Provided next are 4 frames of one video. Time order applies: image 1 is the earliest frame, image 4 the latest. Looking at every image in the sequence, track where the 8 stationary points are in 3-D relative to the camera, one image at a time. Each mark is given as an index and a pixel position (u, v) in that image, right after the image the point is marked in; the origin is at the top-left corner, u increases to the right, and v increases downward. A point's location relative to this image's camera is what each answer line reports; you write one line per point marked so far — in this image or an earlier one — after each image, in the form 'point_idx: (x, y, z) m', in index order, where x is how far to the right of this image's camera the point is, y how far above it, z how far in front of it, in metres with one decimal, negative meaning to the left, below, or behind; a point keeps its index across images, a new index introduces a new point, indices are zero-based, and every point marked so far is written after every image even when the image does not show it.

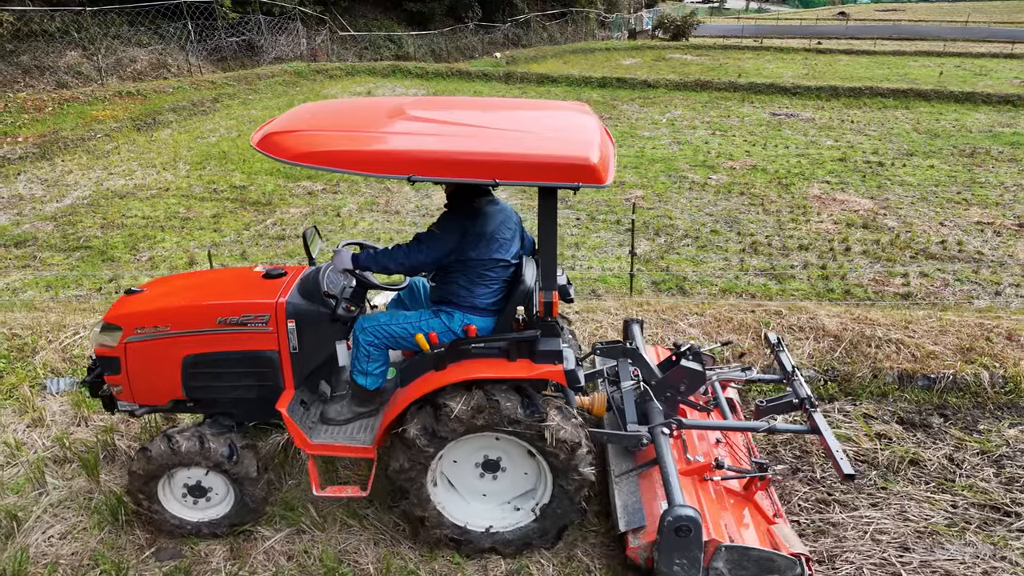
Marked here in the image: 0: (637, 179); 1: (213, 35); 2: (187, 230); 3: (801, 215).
0: (+1.7, +1.5, +9.1) m
1: (-7.1, +6.1, +16.2) m
2: (-3.6, +0.6, +7.4) m
3: (+3.4, +0.9, +8.0) m
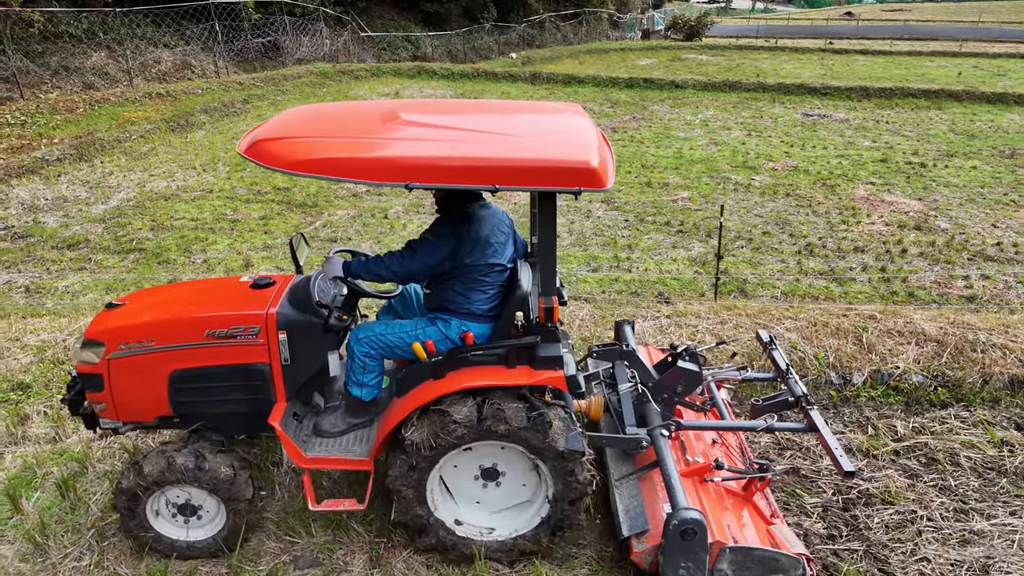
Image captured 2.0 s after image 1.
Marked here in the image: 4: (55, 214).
0: (+2.3, +1.5, +9.1) m
1: (-6.5, +6.1, +16.2) m
2: (-3.0, +0.6, +7.4) m
3: (+4.0, +0.8, +7.9) m
4: (-5.3, +0.9, +7.8) m
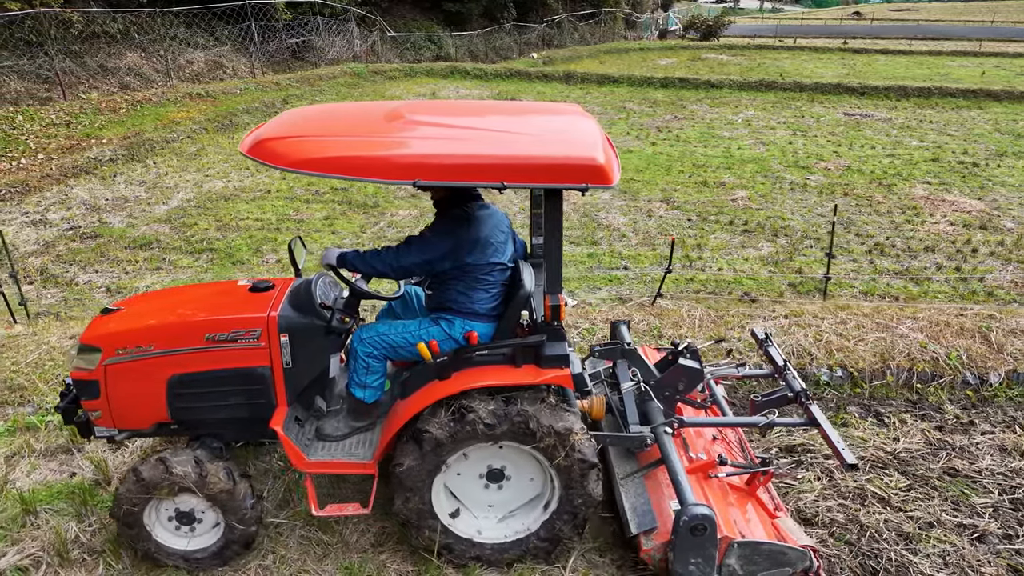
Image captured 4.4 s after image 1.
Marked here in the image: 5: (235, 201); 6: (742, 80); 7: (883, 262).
0: (+3.0, +1.5, +9.1) m
1: (-5.8, +6.1, +16.2) m
2: (-2.3, +0.6, +7.4) m
3: (+4.7, +0.9, +7.9) m
4: (-4.6, +0.9, +7.8) m
5: (-3.4, +1.1, +8.2) m
6: (+5.1, +4.6, +14.9) m
7: (+3.8, +0.3, +6.8) m
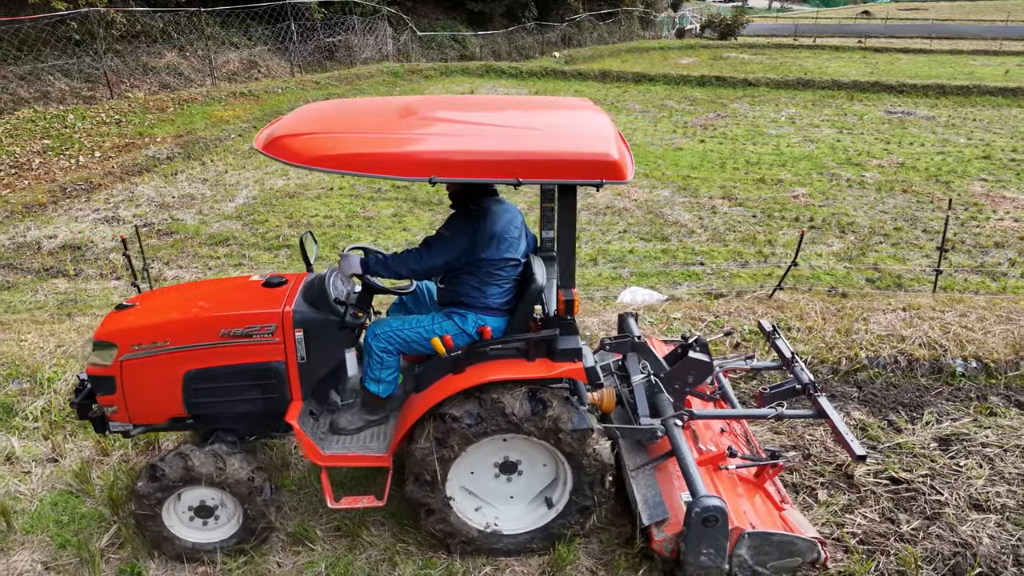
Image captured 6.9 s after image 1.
0: (+3.8, +1.5, +9.1) m
1: (-5.0, +6.1, +16.3) m
2: (-1.5, +0.7, +7.5) m
3: (+5.5, +0.9, +8.0) m
4: (-3.8, +0.9, +7.9) m
5: (-2.6, +1.1, +8.3) m
6: (+5.9, +4.6, +14.9) m
7: (+4.5, +0.3, +6.9) m
